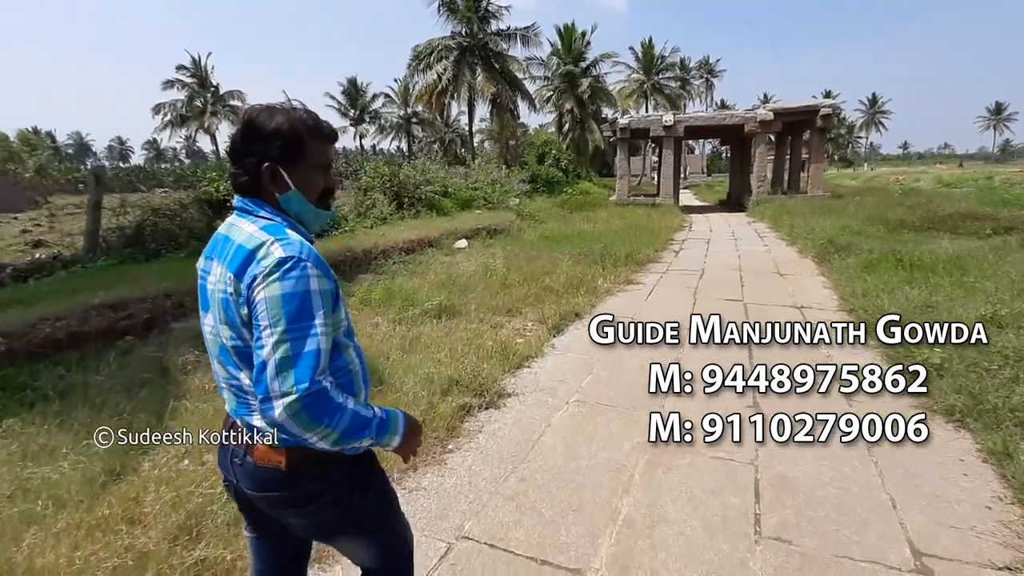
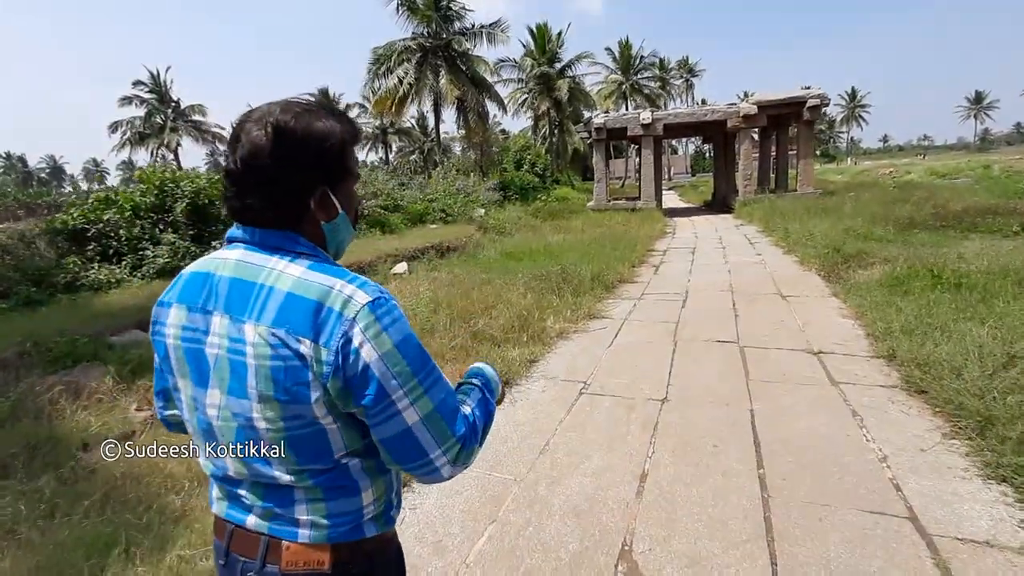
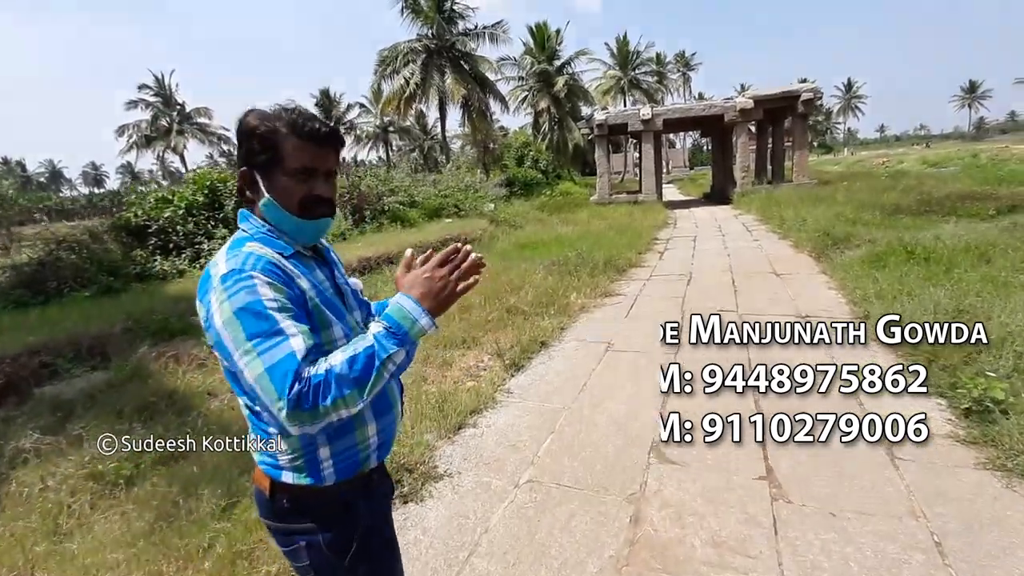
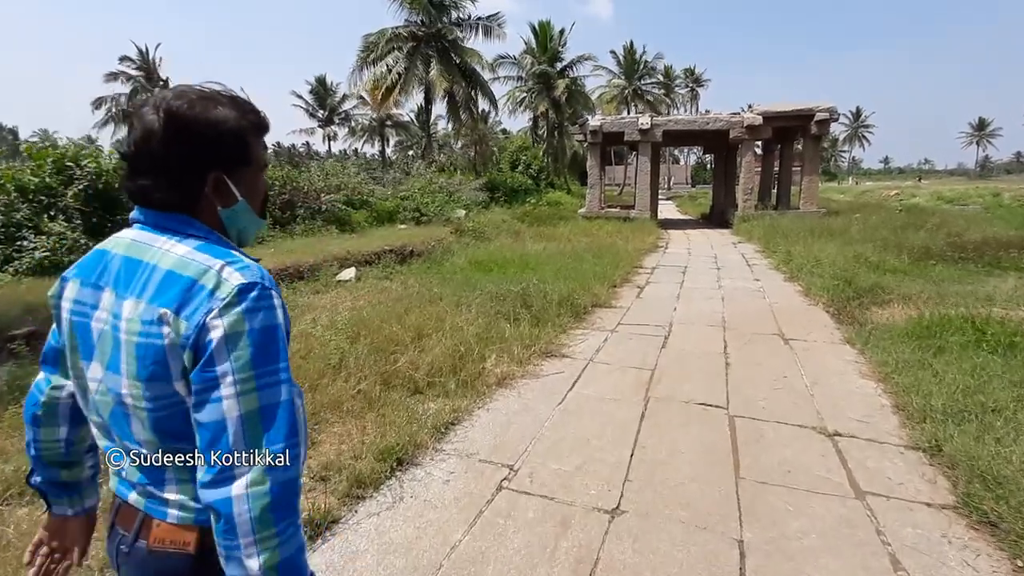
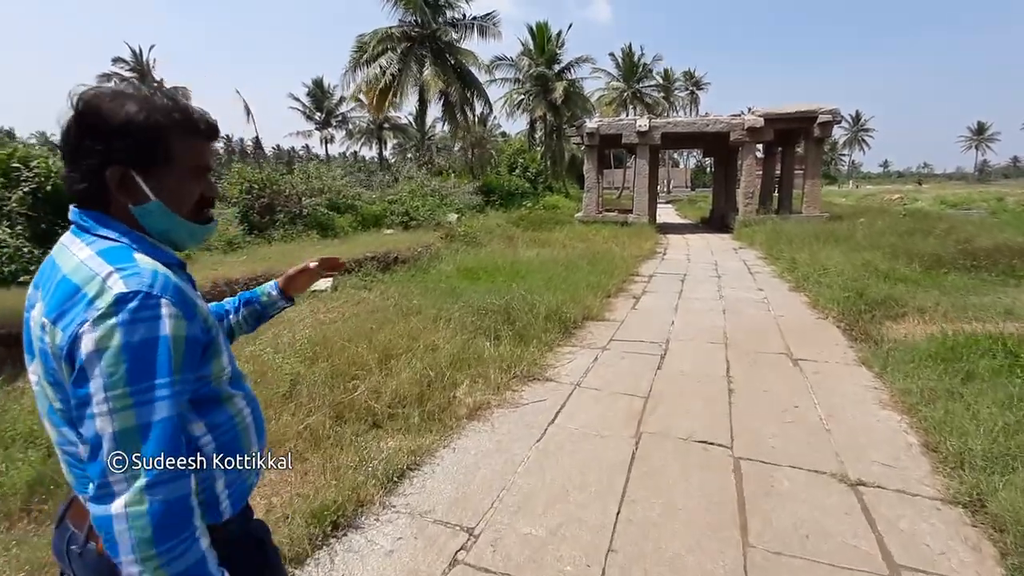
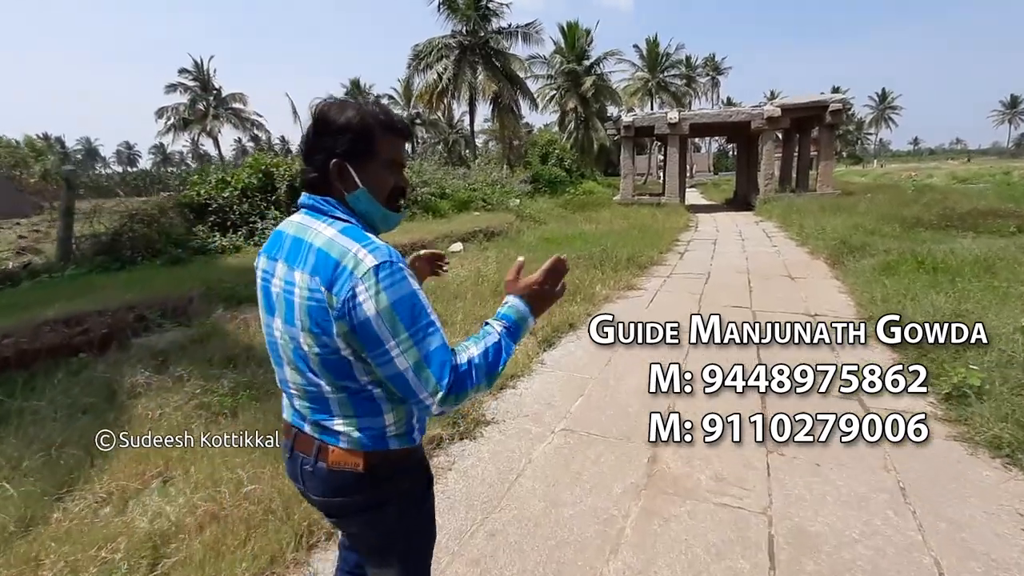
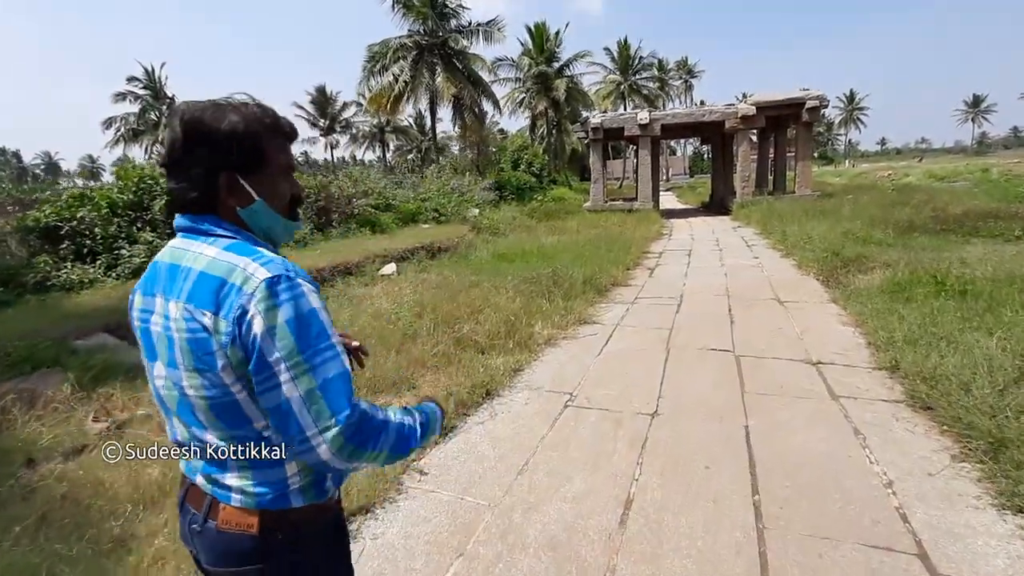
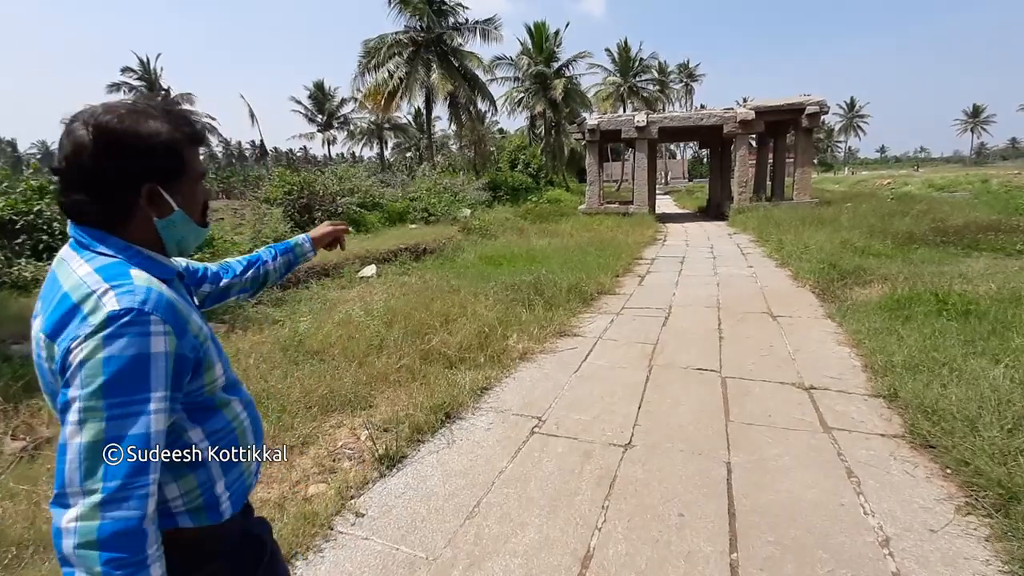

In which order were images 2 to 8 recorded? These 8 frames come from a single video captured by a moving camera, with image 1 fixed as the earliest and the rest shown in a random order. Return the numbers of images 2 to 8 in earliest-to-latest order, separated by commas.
6, 3, 2, 7, 8, 4, 5
